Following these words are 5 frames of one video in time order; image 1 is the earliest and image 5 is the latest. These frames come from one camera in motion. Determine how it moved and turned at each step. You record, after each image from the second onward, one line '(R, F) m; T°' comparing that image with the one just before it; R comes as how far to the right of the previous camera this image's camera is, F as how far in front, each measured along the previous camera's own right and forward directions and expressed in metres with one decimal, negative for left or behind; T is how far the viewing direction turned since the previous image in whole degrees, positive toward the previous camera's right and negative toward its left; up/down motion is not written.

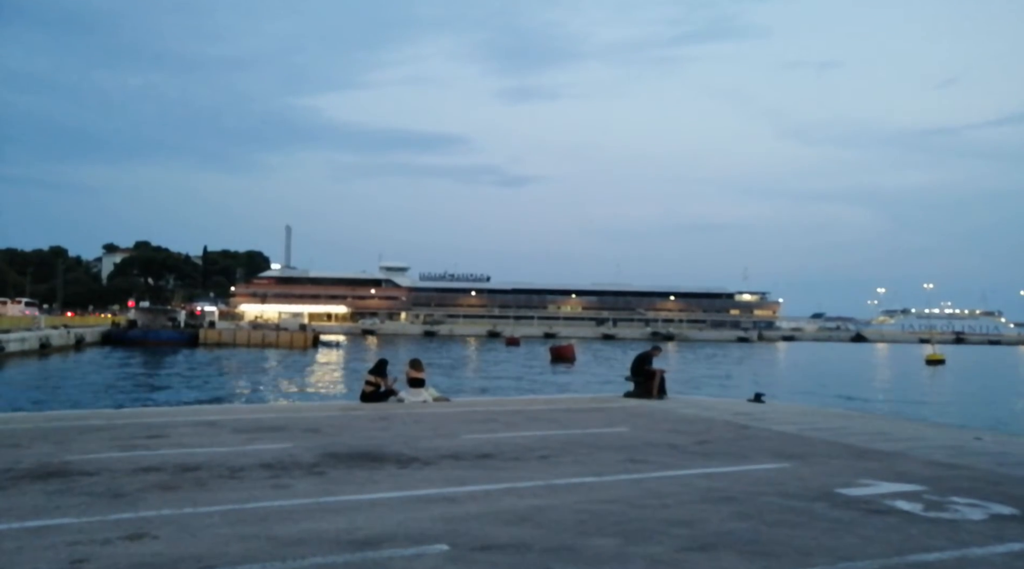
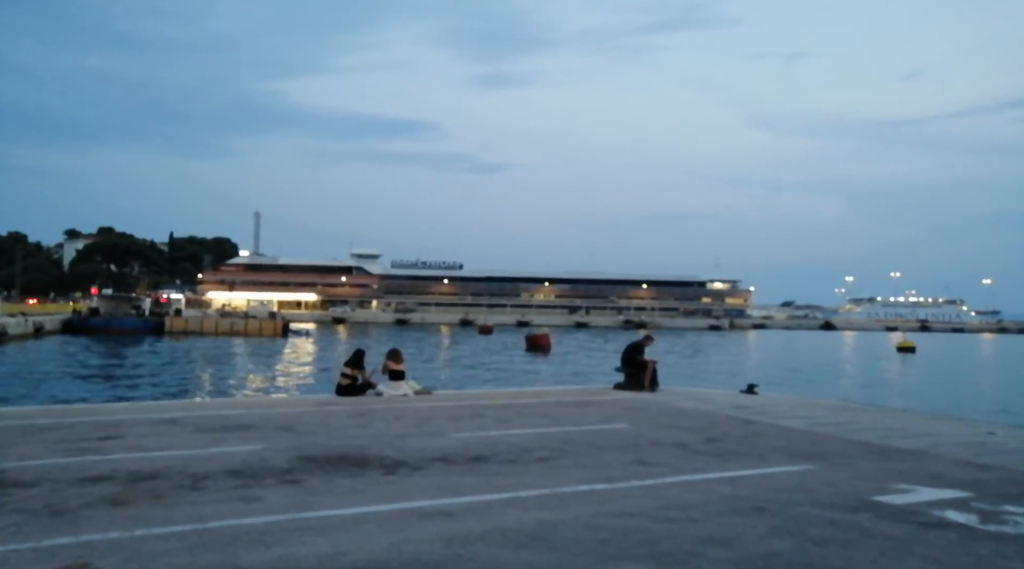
(-0.3, +1.1) m; +2°
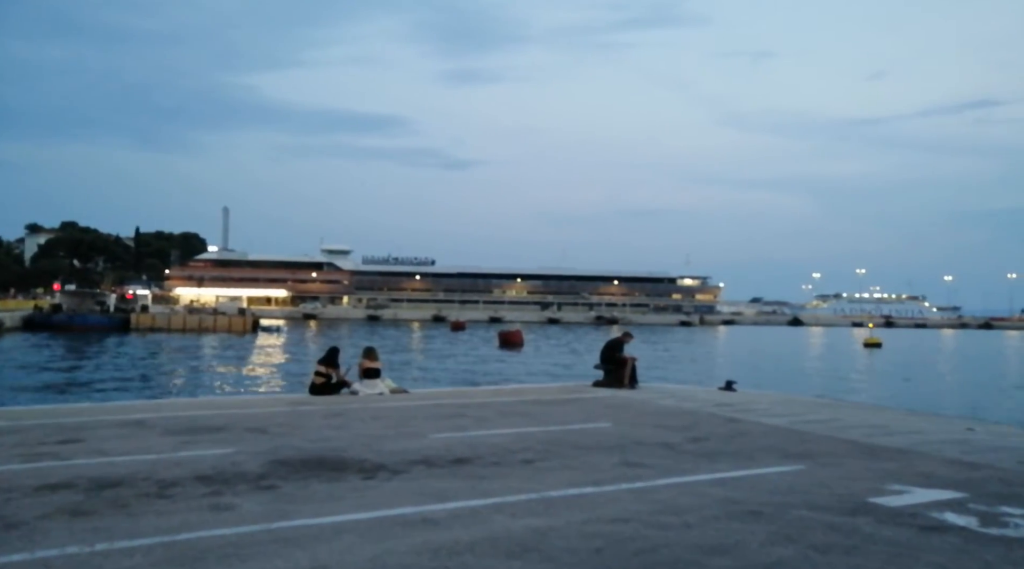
(-0.1, +0.3) m; +2°
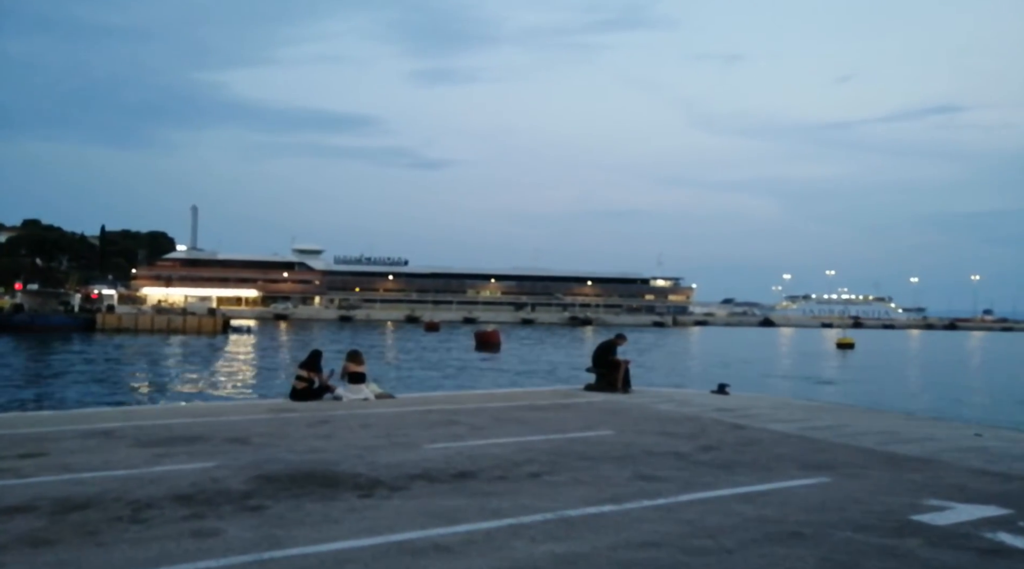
(-0.4, +0.7) m; +2°
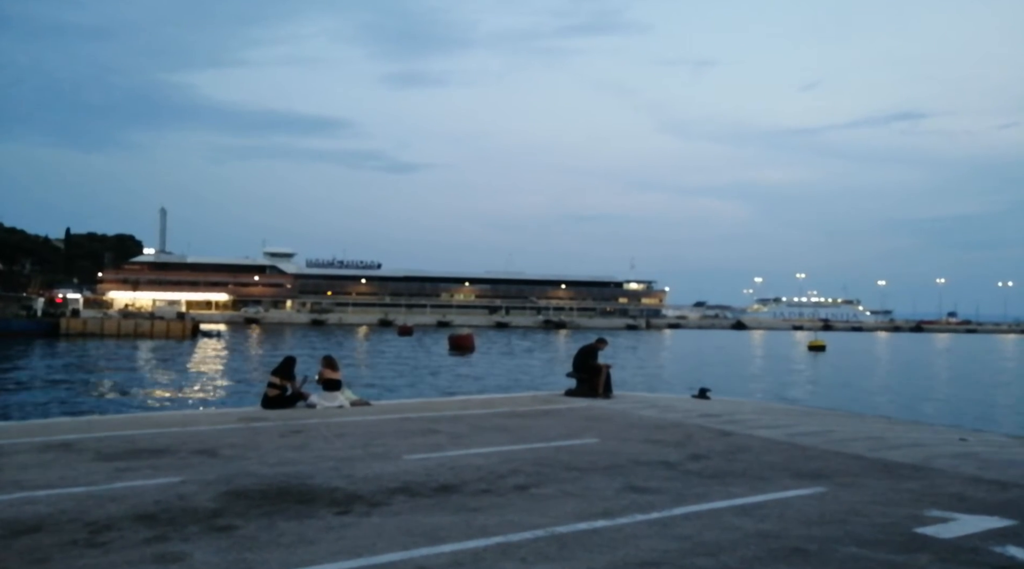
(-0.1, +0.4) m; +2°
